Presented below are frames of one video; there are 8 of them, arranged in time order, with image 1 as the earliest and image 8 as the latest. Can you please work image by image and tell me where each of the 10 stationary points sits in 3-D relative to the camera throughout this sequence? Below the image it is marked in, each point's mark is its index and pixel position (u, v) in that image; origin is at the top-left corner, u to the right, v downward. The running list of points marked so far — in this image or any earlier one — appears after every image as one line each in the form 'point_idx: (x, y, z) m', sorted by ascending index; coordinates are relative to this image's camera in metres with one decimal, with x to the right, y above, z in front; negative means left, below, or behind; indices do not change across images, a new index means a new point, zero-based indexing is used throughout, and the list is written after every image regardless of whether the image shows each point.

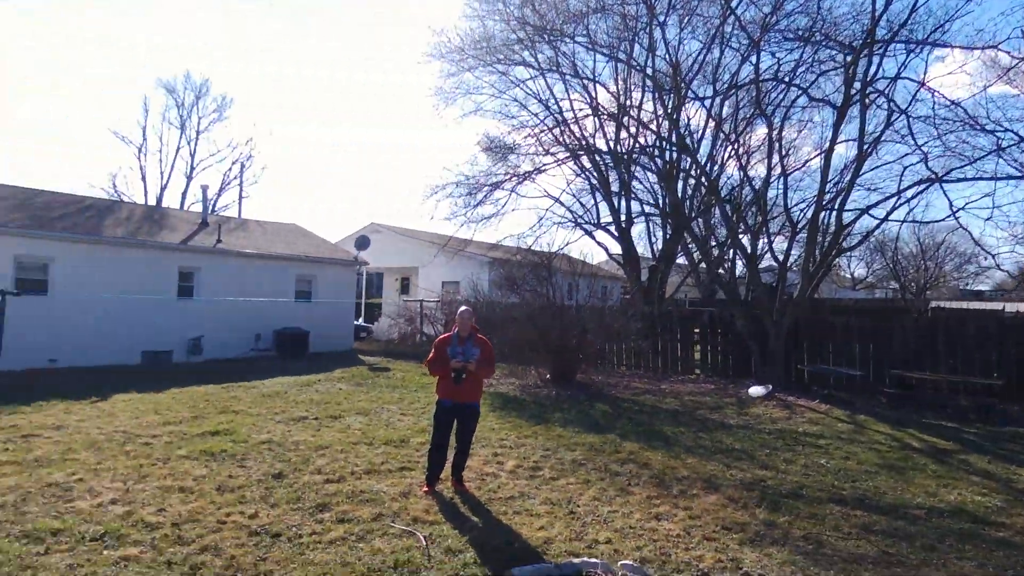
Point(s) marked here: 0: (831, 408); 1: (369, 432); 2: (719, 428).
0: (+5.7, -2.2, +11.6) m
1: (-1.9, -1.9, +8.5) m
2: (+3.0, -2.1, +9.5) m
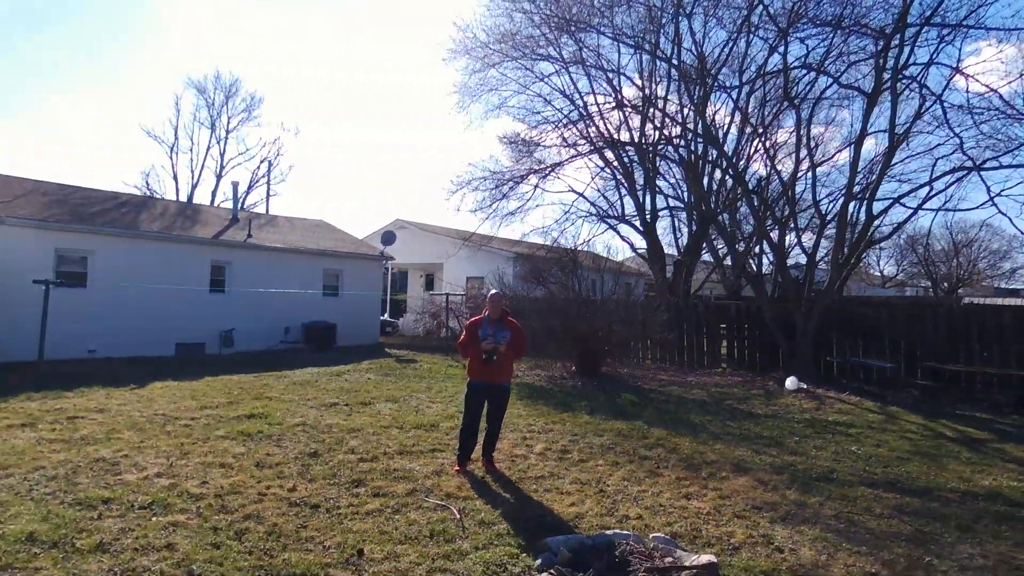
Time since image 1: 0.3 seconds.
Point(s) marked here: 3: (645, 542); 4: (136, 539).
0: (+6.2, -2.0, +11.5) m
1: (-1.5, -1.7, +8.6) m
2: (+3.4, -1.9, +9.5) m
3: (+0.9, -1.7, +4.3) m
4: (-2.4, -1.6, +4.1) m
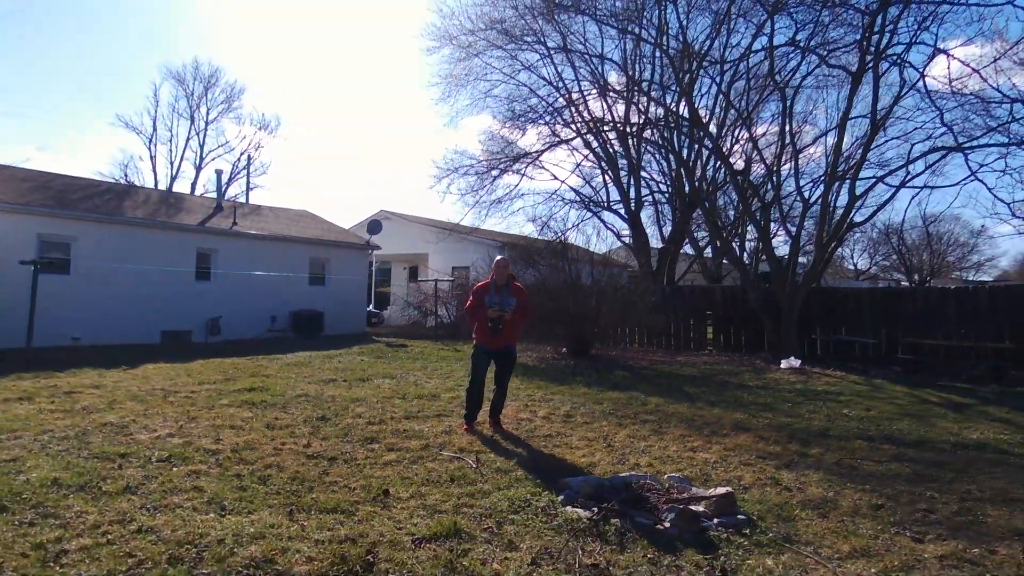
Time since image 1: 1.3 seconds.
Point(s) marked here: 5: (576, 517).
0: (+6.1, -1.6, +11.8) m
1: (-1.5, -1.4, +8.7) m
2: (+3.4, -1.5, +9.7) m
3: (+1.0, -1.3, +4.5) m
4: (-2.2, -1.2, +4.1) m
5: (+0.4, -1.3, +3.7) m
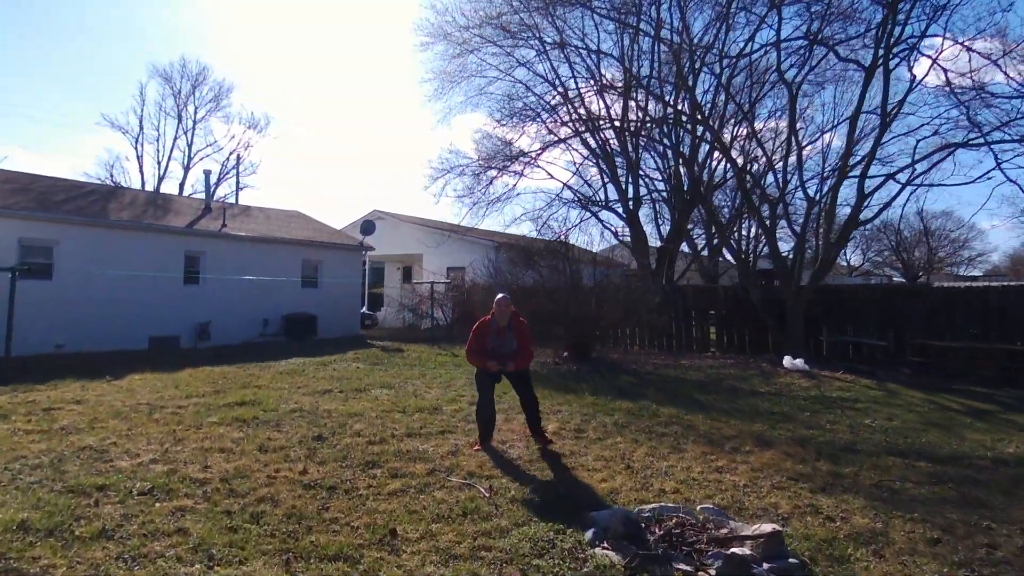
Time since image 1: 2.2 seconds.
0: (+6.1, -1.6, +11.5) m
1: (-1.4, -1.4, +8.3) m
2: (+3.5, -1.5, +9.3) m
3: (+1.1, -1.4, +4.1) m
4: (-2.1, -1.4, +3.7) m
5: (+0.5, -1.4, +3.3) m
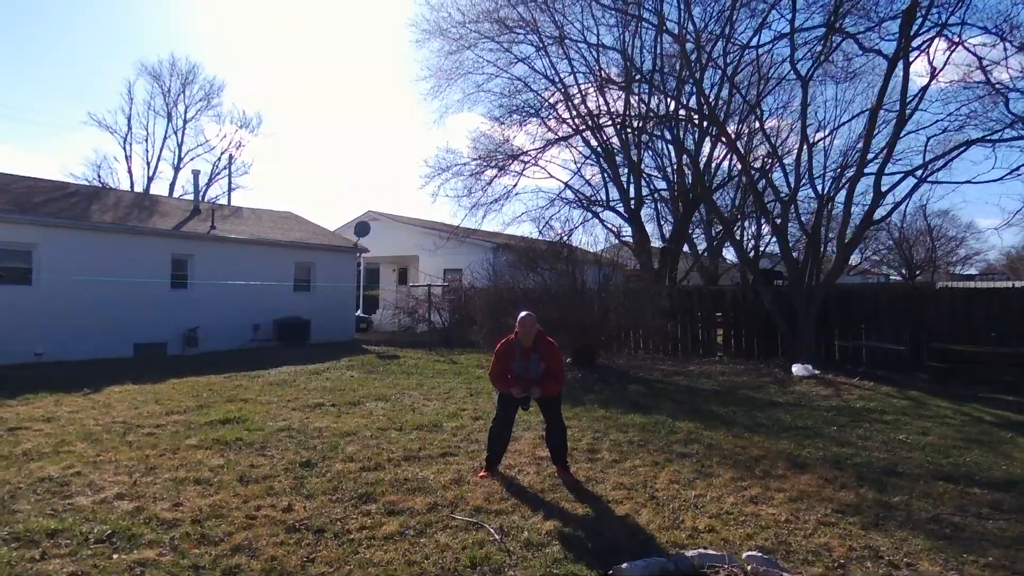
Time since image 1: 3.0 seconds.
0: (+6.1, -1.6, +11.0) m
1: (-1.4, -1.5, +7.7) m
2: (+3.5, -1.6, +8.8) m
3: (+1.2, -1.5, +3.5) m
4: (-2.0, -1.4, +3.1) m
5: (+0.6, -1.5, +2.7) m
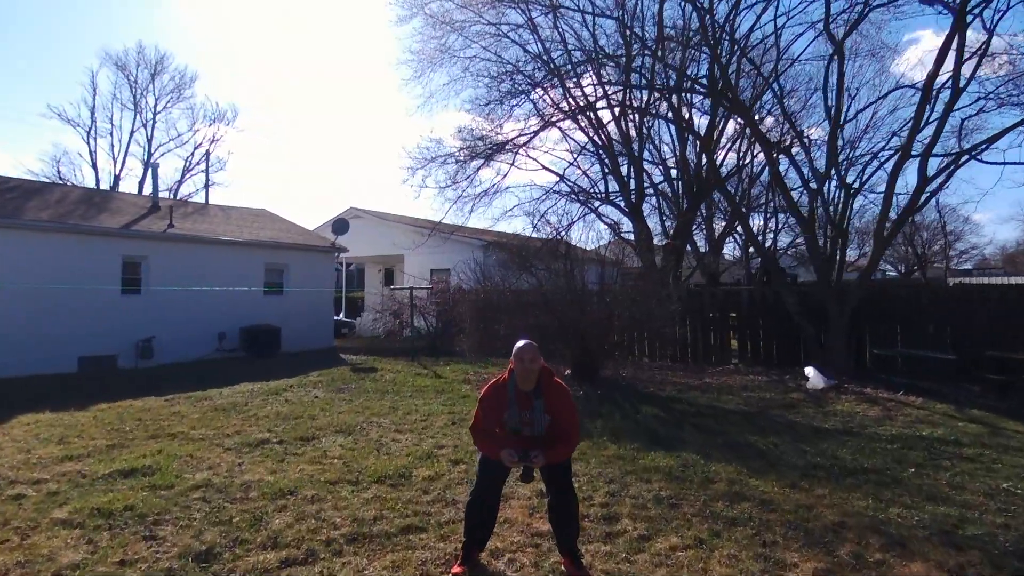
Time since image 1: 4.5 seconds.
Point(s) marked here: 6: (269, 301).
0: (+6.0, -1.7, +9.4) m
1: (-1.5, -1.6, +6.0) m
2: (+3.4, -1.6, +7.2) m
3: (+1.2, -1.6, +1.9) m
4: (-2.1, -1.5, +1.5) m
5: (+0.5, -1.5, +1.1) m
6: (-6.6, -0.3, +17.6) m
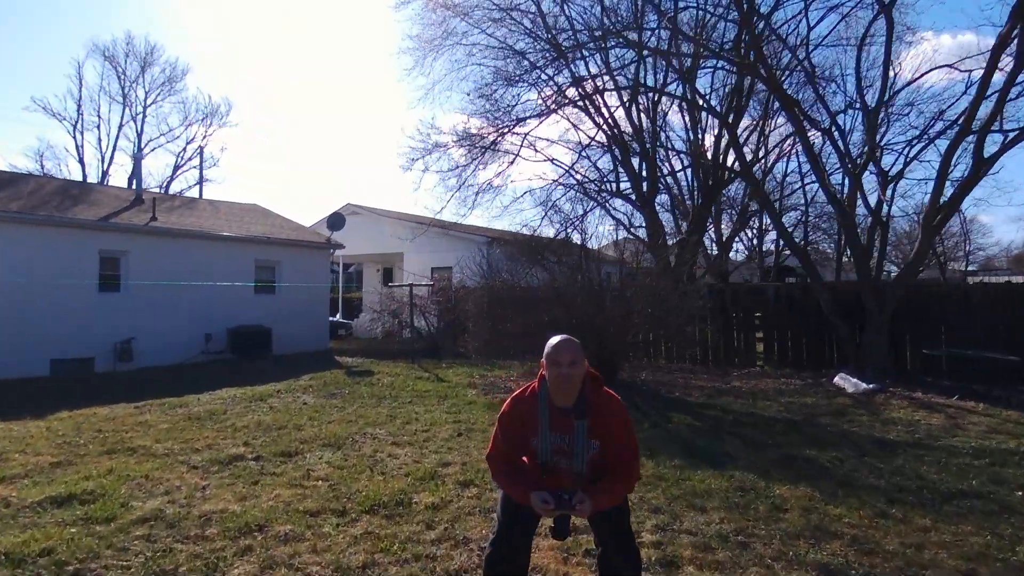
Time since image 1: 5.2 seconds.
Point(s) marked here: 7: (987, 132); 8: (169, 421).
0: (+6.2, -1.5, +8.4) m
1: (-1.3, -1.5, +5.0) m
2: (+3.6, -1.5, +6.2) m
3: (+1.3, -1.4, +0.9) m
4: (-1.9, -1.4, +0.4) m
5: (+0.7, -1.4, +0.1) m
6: (-6.4, -0.3, +16.5) m
7: (+6.8, +2.3, +9.4) m
8: (-4.0, -1.5, +7.5) m
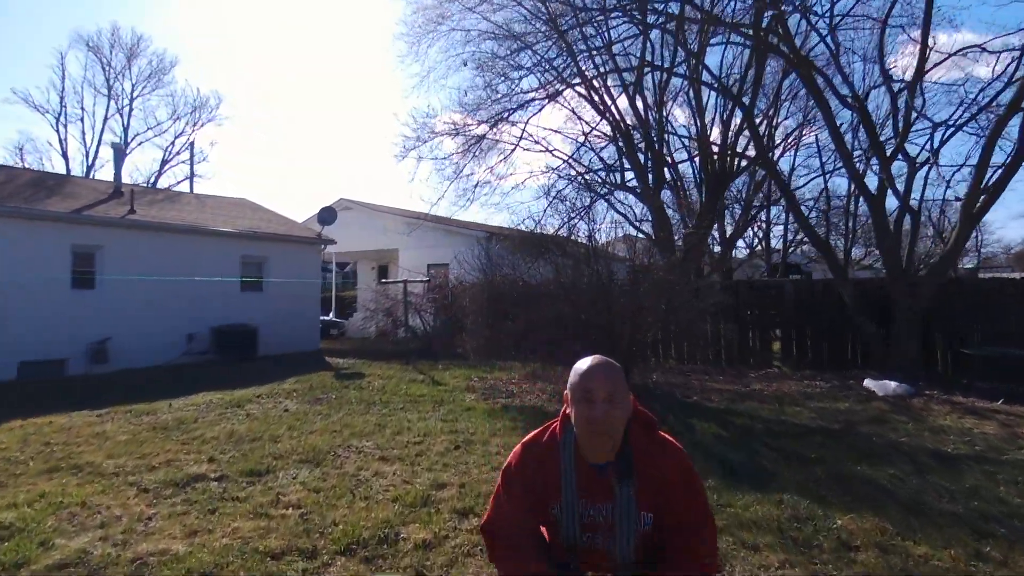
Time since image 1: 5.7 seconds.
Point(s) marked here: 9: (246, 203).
0: (+6.2, -1.5, +7.6) m
1: (-1.3, -1.4, +4.2) m
2: (+3.6, -1.5, +5.4) m
3: (+1.4, -1.4, 0.0) m
4: (-1.8, -1.4, -0.4) m
5: (+0.8, -1.4, -0.8) m
6: (-6.4, -0.2, +15.7) m
7: (+6.8, +2.4, +8.6) m
8: (-4.0, -1.5, +6.7) m
9: (-7.4, +2.4, +18.2) m
